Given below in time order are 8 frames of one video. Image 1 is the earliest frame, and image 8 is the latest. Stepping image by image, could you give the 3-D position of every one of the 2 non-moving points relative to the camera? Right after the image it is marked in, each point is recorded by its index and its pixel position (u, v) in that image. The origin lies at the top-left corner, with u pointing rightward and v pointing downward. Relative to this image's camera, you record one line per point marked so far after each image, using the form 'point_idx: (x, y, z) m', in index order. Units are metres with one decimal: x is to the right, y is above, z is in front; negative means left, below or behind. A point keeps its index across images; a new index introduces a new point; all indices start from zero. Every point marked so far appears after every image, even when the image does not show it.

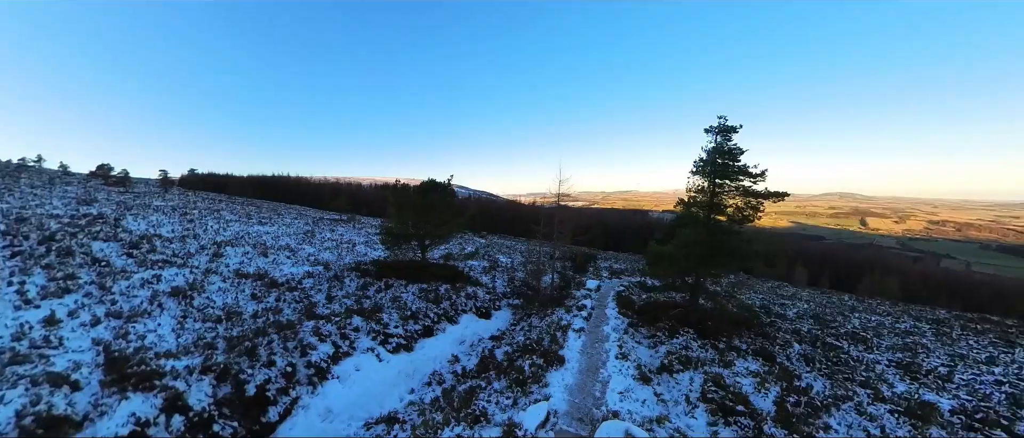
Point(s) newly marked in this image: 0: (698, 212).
0: (+7.4, +0.3, +15.2) m
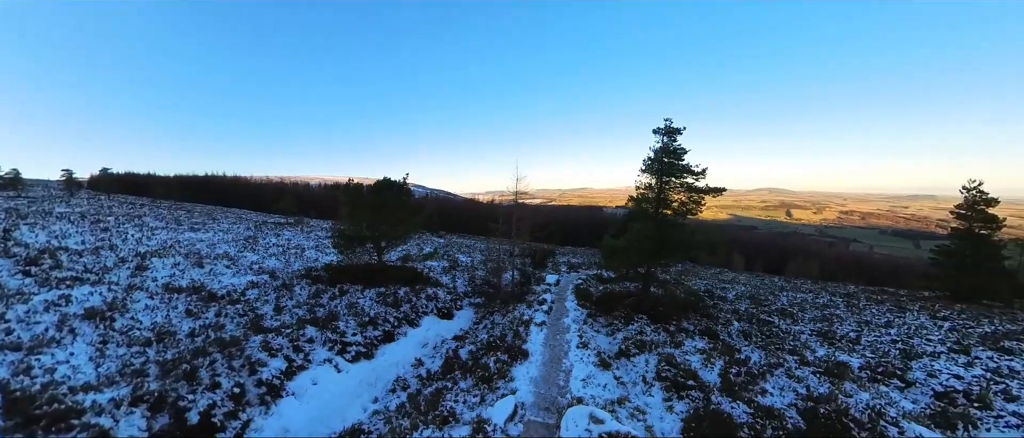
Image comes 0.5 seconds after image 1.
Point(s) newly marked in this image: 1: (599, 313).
0: (+5.9, +0.5, +16.4) m
1: (+4.4, -4.5, +18.1) m
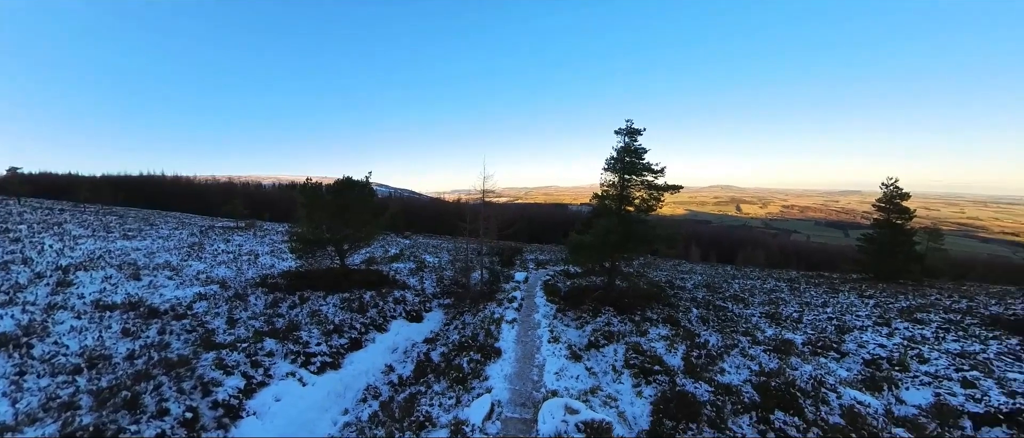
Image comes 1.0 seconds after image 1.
0: (+4.5, +0.7, +17.2) m
1: (+2.9, -4.4, +18.7) m
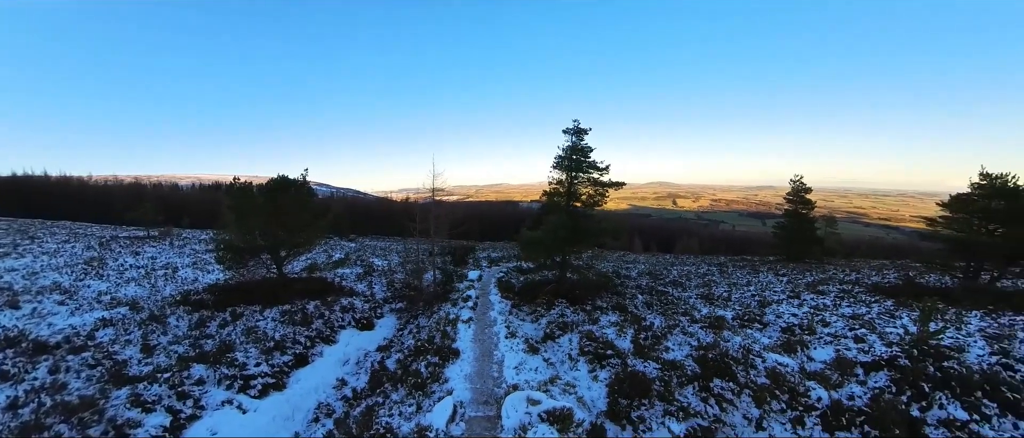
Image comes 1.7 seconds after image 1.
0: (+2.3, +0.9, +17.9) m
1: (+0.6, -4.2, +19.1) m
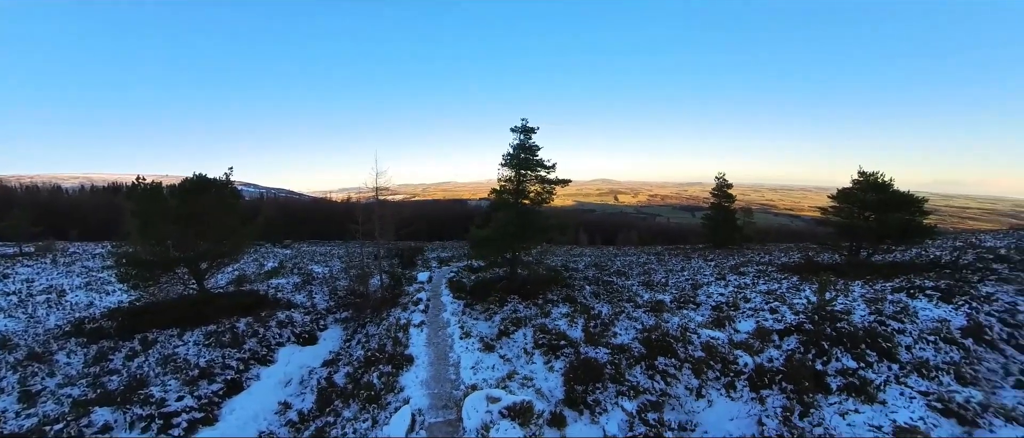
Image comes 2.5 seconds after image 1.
0: (-0.2, +1.0, +18.1) m
1: (-2.0, -4.1, +19.0) m
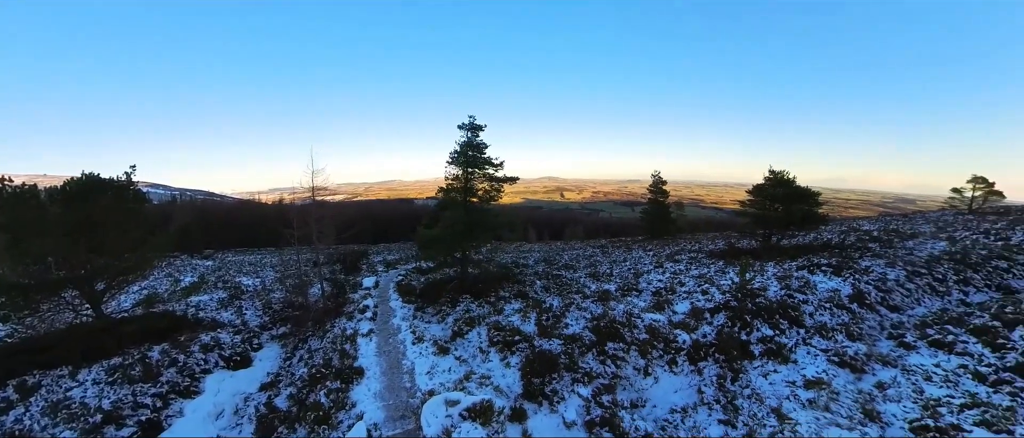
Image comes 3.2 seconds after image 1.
0: (-2.6, +1.1, +17.8) m
1: (-4.4, -4.1, +18.3) m
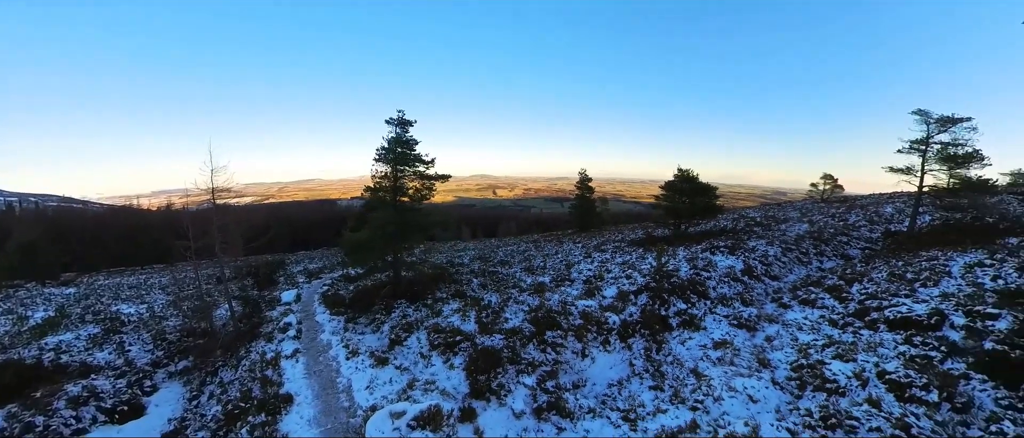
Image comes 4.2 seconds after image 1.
0: (-5.6, +1.0, +16.6) m
1: (-7.3, -4.2, +16.7) m
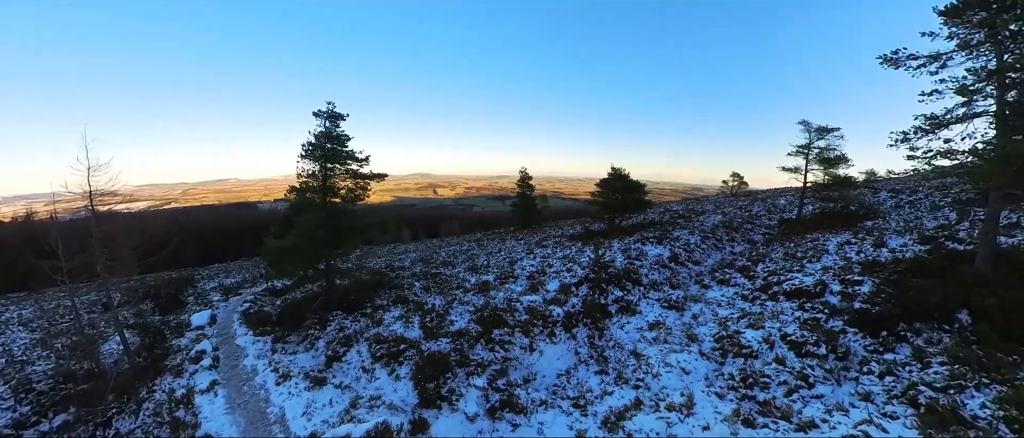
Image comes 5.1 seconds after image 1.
0: (-7.8, +0.9, +14.9) m
1: (-9.3, -4.4, +14.6) m
